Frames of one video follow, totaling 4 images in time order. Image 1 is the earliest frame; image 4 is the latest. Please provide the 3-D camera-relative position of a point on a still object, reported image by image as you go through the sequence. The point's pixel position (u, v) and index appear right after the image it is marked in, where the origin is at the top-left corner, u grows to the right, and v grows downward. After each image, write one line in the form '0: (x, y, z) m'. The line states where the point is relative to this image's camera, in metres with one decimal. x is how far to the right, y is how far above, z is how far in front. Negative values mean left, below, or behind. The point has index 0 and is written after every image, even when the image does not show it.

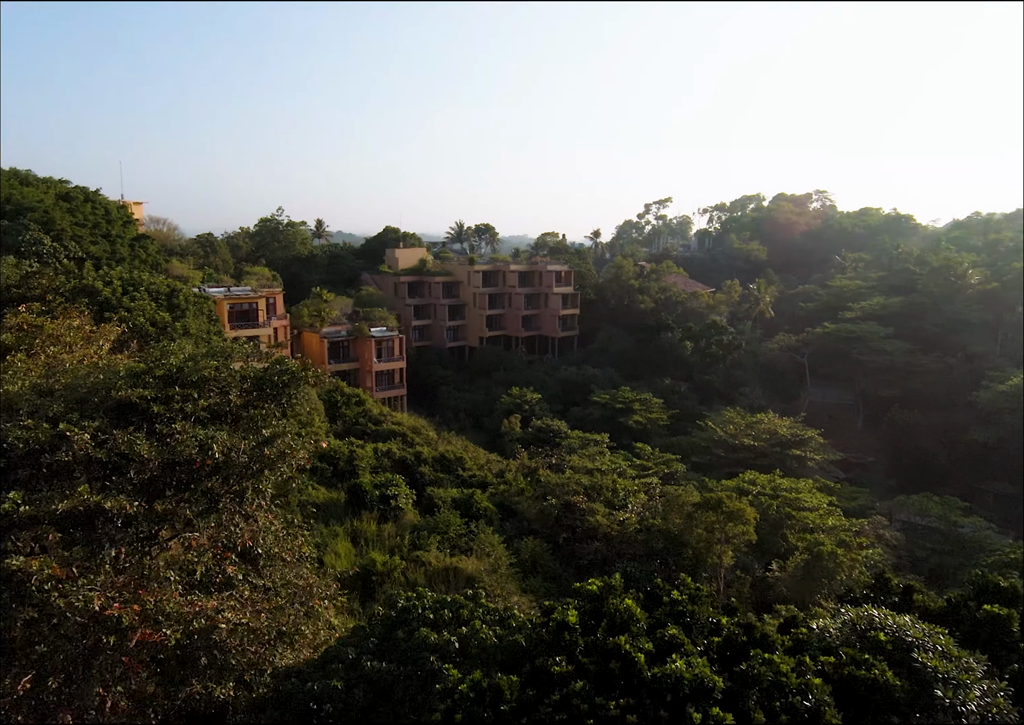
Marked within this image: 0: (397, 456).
0: (-3.0, -2.5, +17.1) m
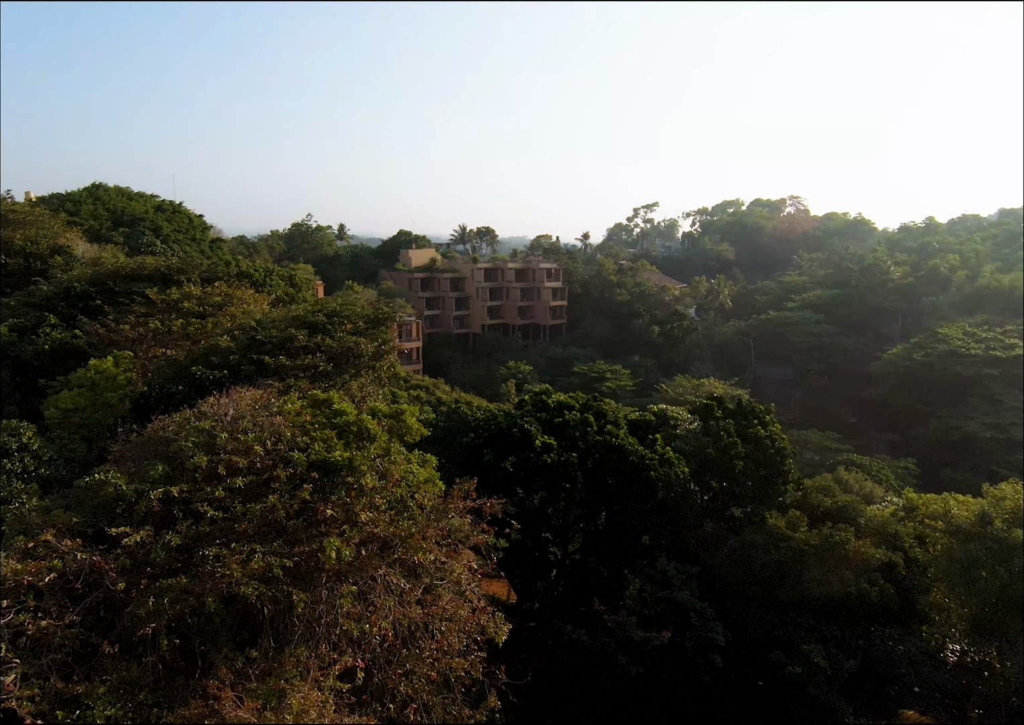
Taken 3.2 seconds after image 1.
0: (-3.2, -1.3, +23.8) m
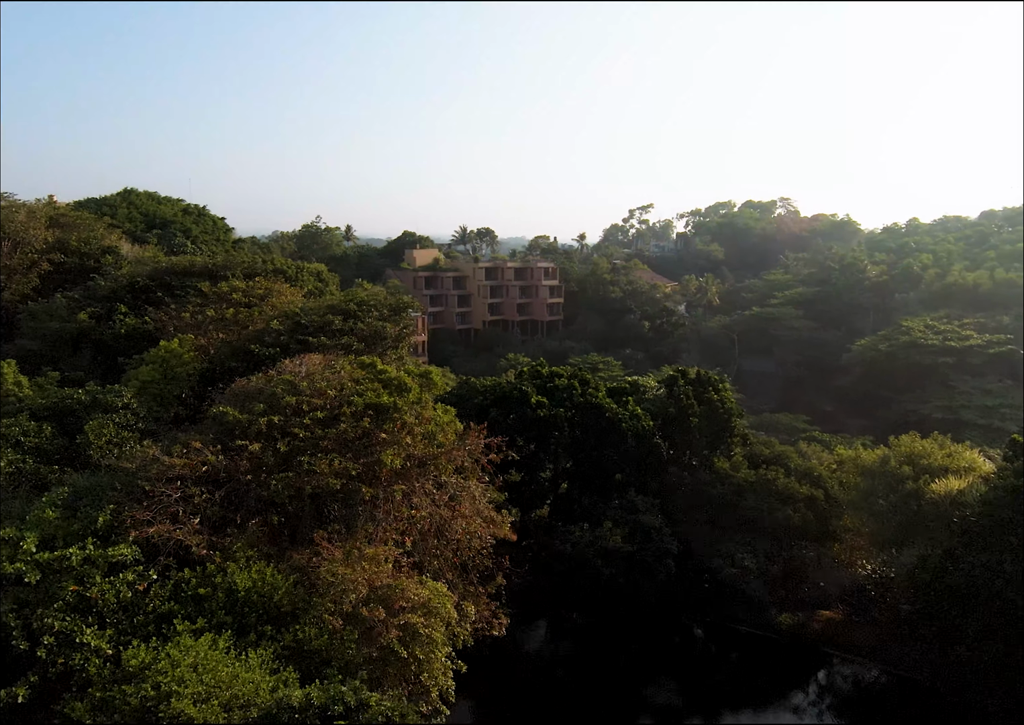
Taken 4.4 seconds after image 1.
0: (-3.2, -0.8, +26.3) m
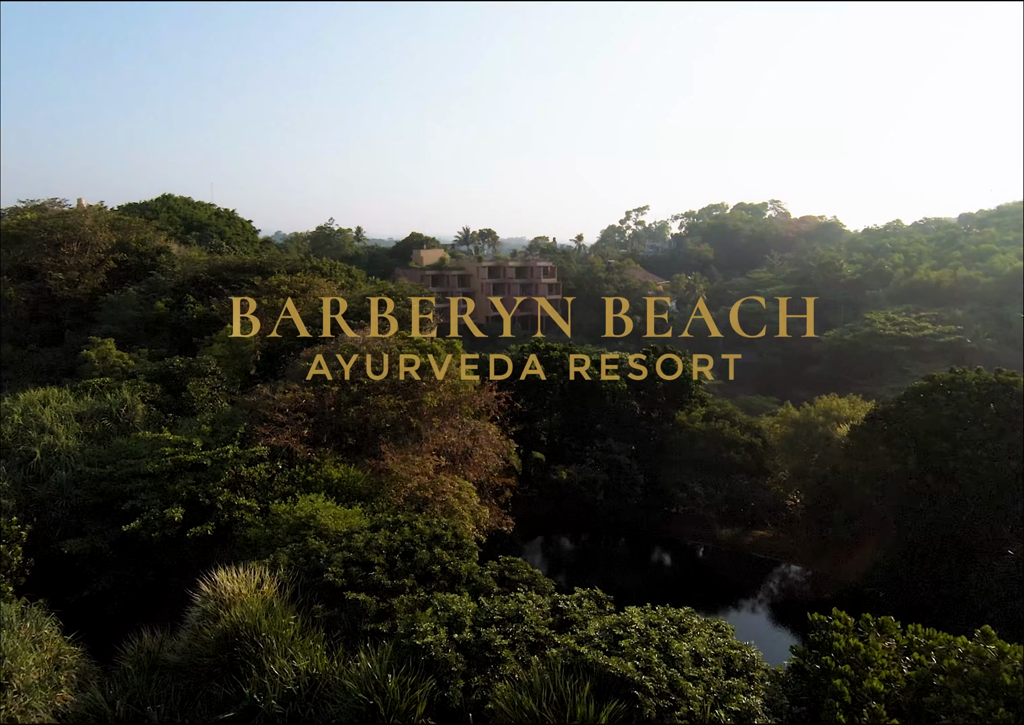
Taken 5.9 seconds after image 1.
0: (-3.1, -0.3, +29.7) m
